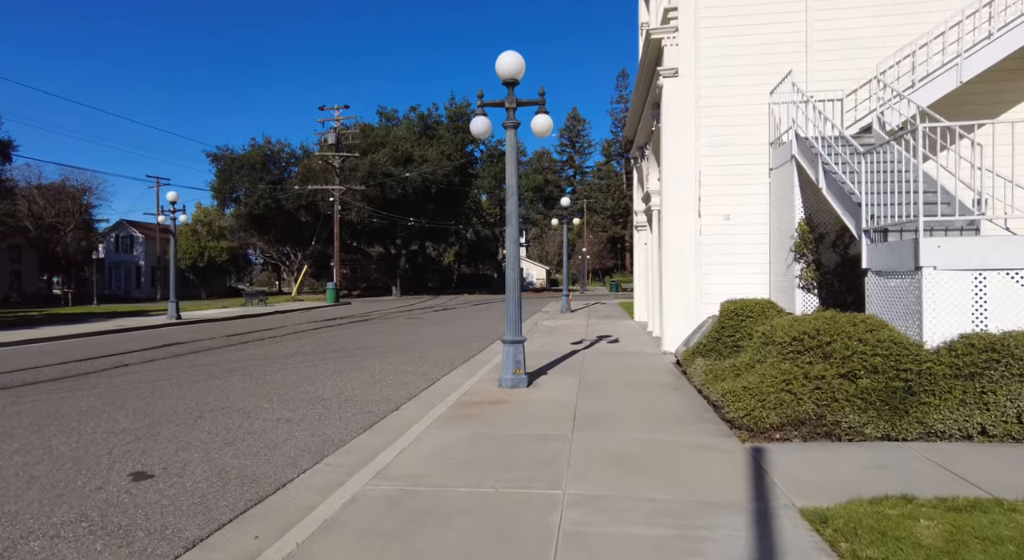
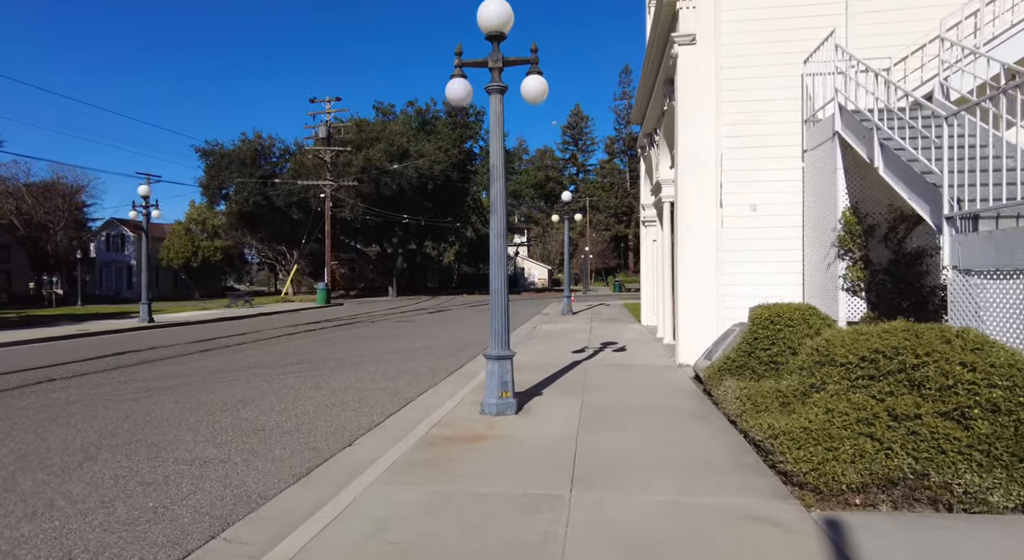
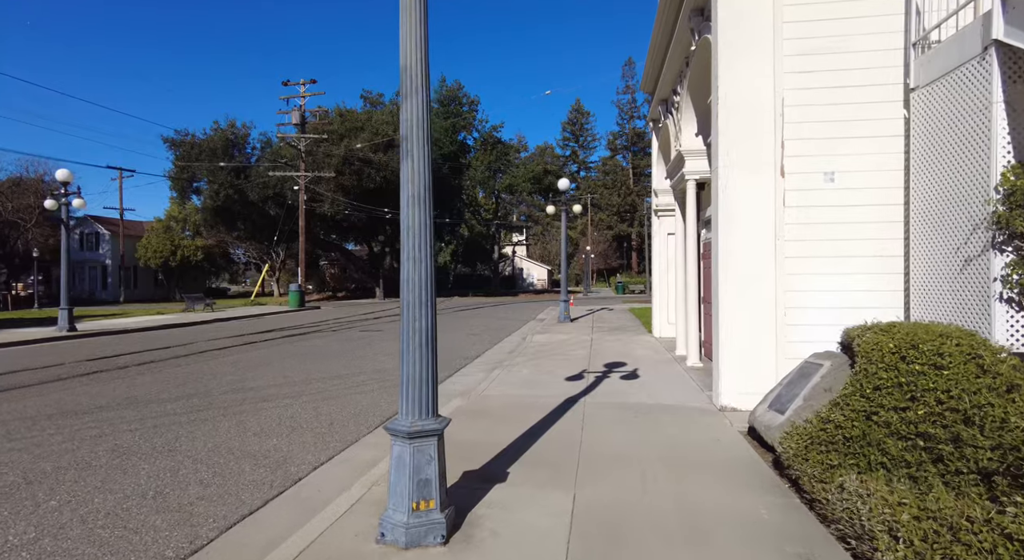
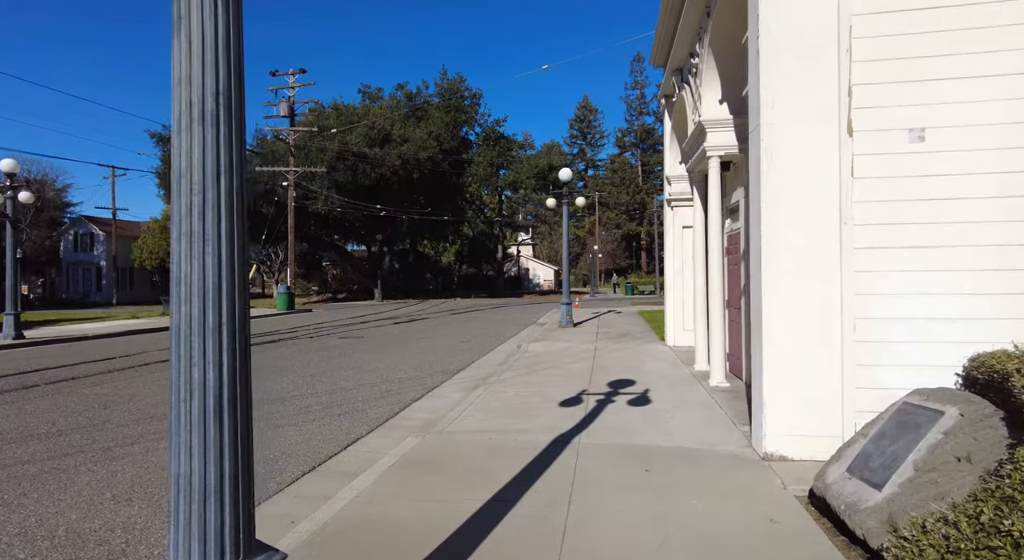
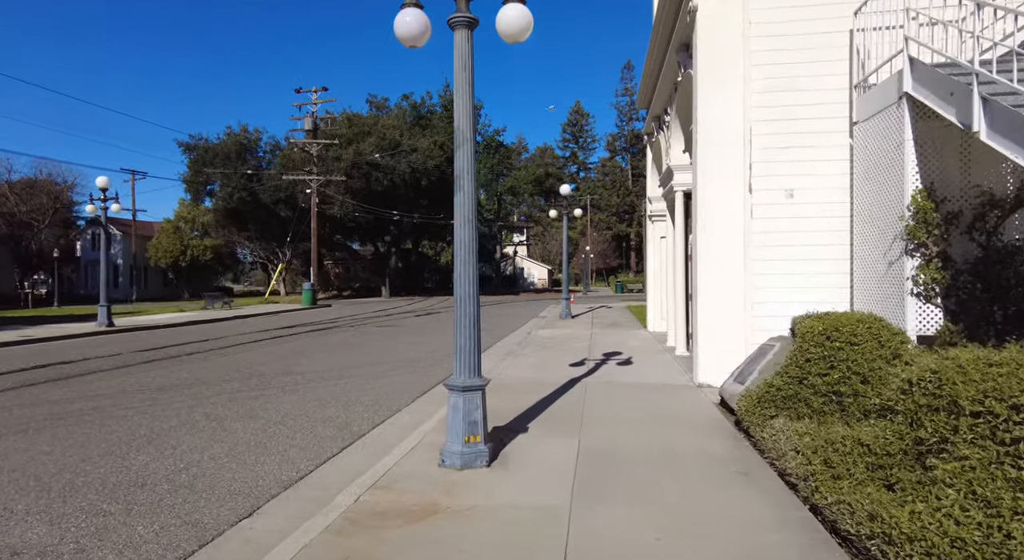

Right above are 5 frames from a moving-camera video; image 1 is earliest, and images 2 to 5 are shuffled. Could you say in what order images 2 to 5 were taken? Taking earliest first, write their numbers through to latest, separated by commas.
2, 5, 3, 4
